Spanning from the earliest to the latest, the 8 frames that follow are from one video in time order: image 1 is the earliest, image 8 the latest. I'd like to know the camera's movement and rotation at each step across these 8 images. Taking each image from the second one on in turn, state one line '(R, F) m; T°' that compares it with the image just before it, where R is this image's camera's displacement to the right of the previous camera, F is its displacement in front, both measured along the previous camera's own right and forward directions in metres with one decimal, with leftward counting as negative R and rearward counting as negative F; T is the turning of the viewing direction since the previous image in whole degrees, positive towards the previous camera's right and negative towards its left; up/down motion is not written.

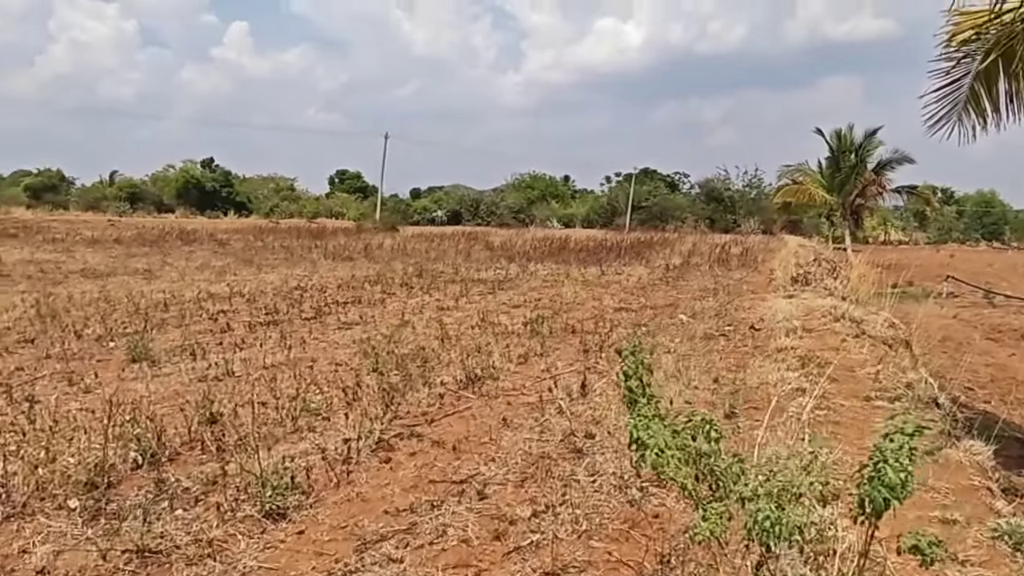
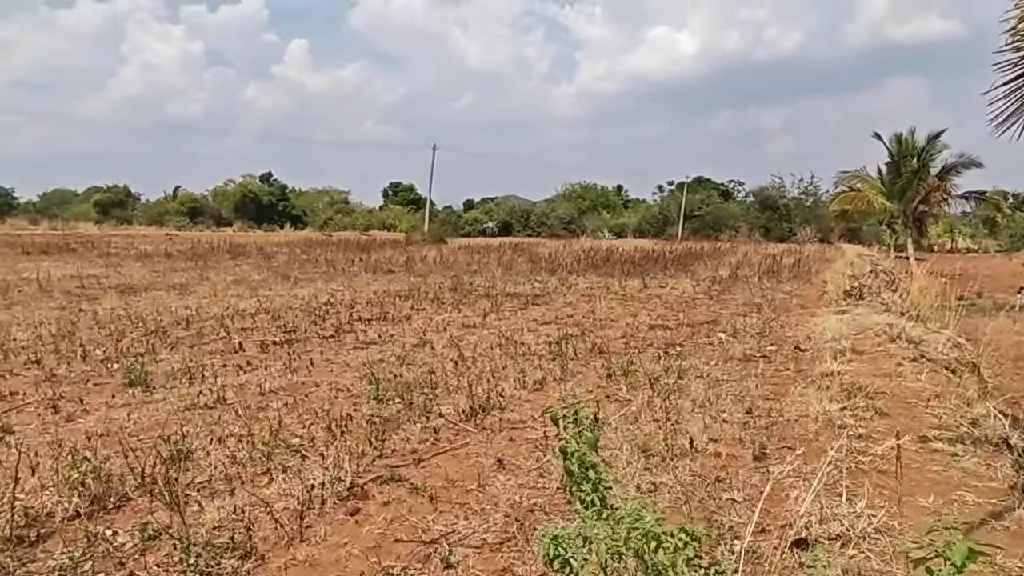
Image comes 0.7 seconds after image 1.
(+0.3, +0.6) m; -4°
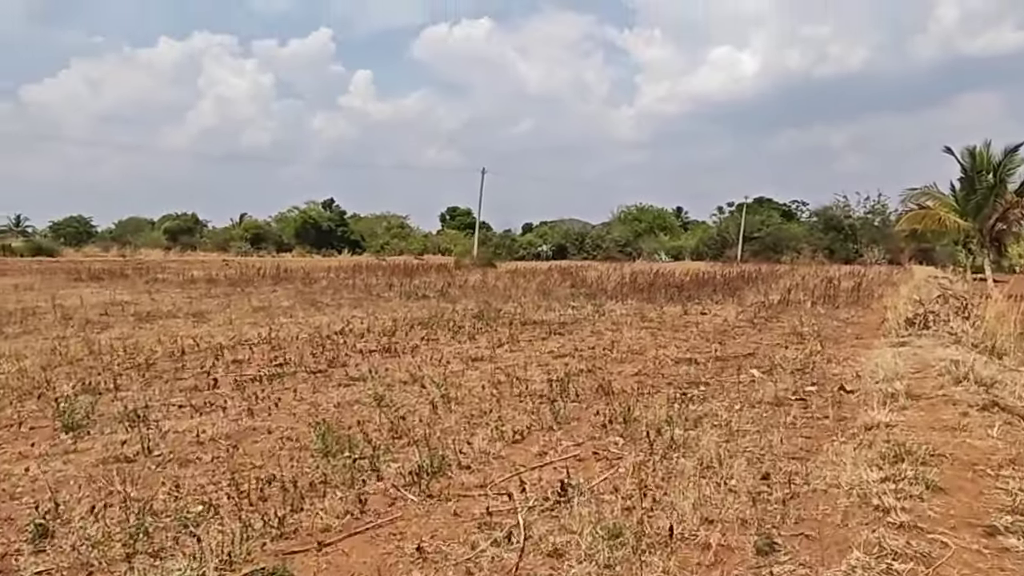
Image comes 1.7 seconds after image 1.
(+0.6, +1.0) m; -5°
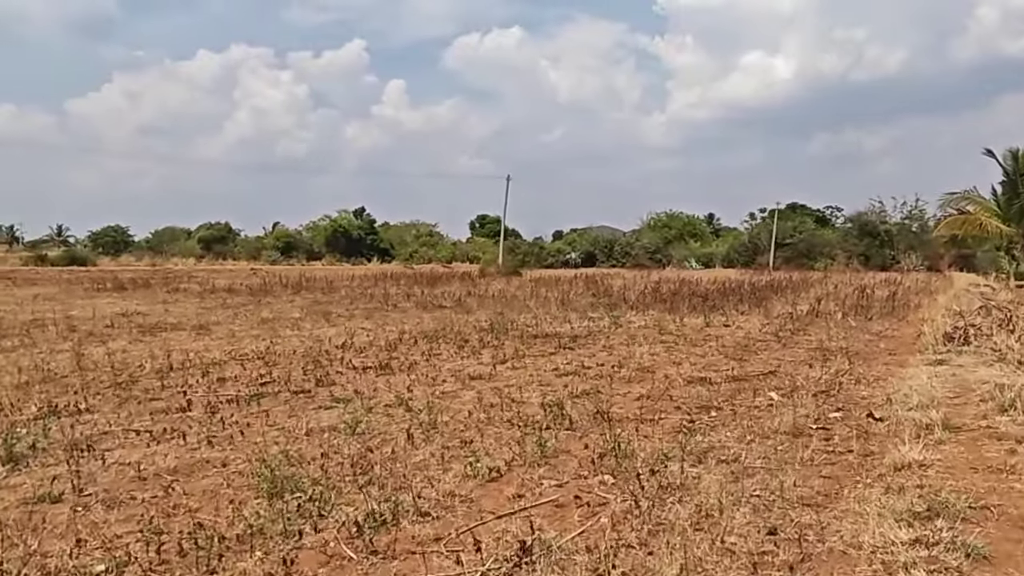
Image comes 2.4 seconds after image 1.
(+0.4, +0.6) m; -2°
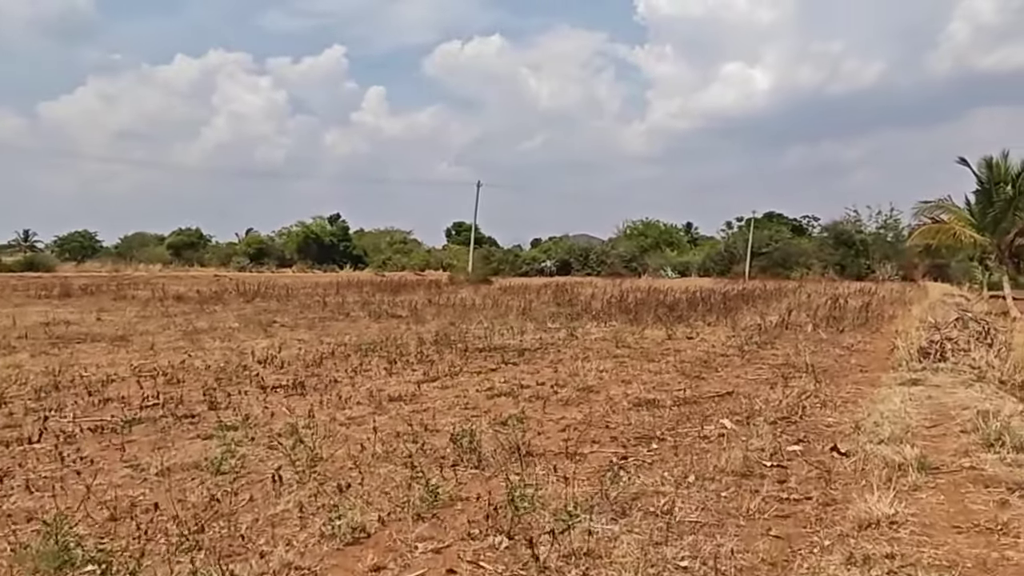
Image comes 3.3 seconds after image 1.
(+0.6, +1.0) m; +2°
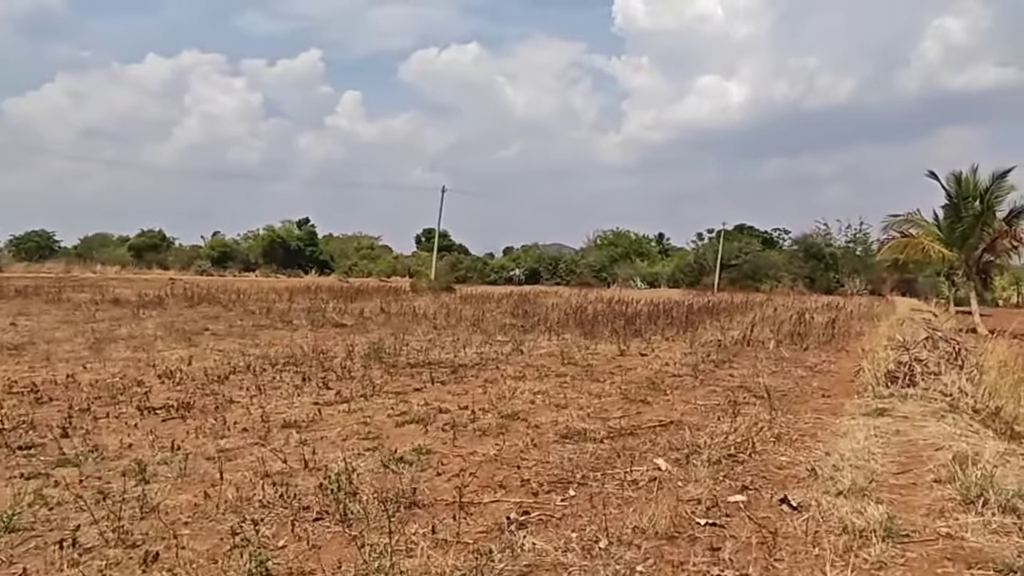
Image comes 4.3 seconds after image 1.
(+0.5, +1.0) m; +2°
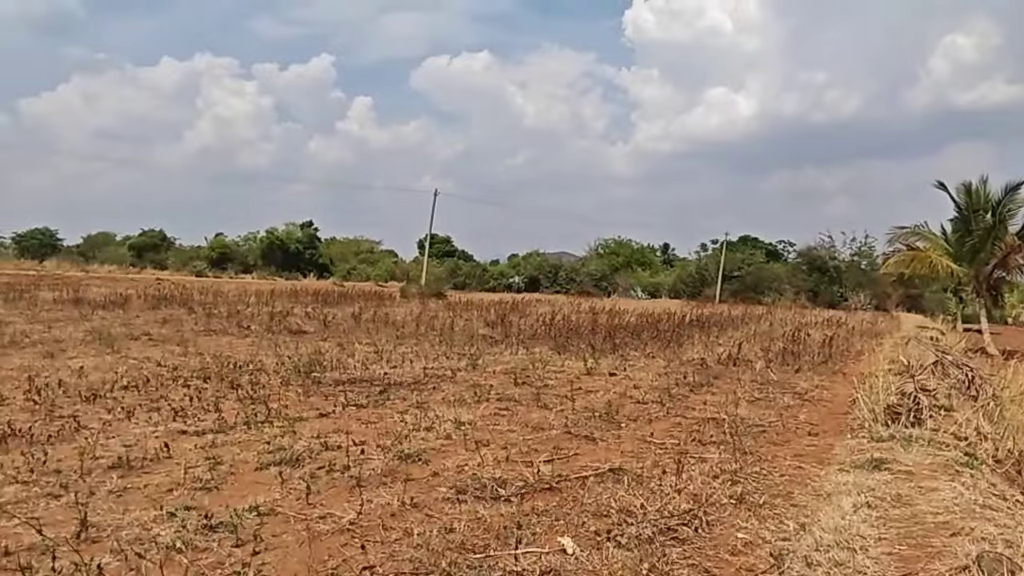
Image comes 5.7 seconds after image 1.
(+0.8, +1.5) m; -1°
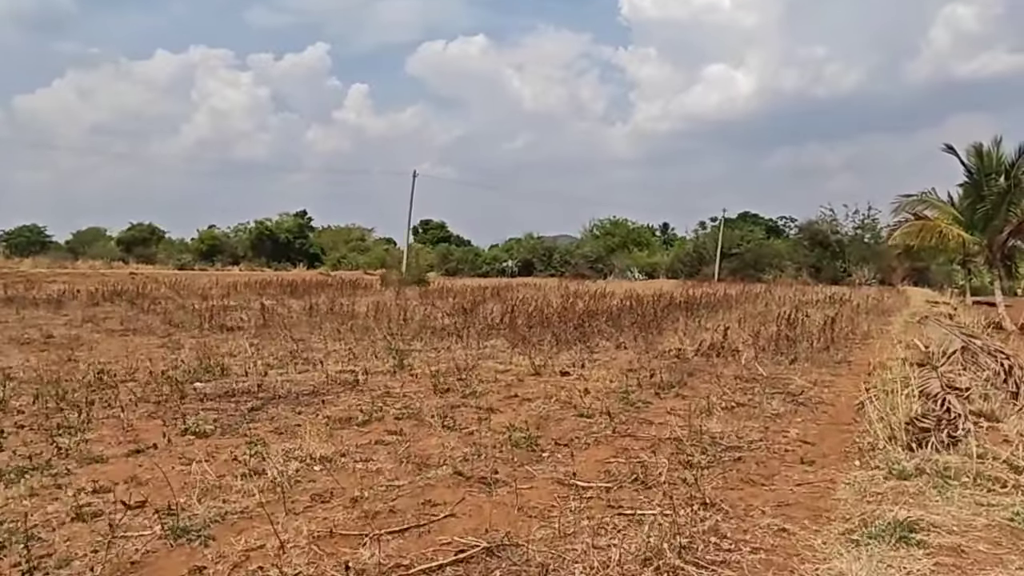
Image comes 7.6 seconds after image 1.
(+0.9, +2.0) m; 0°
